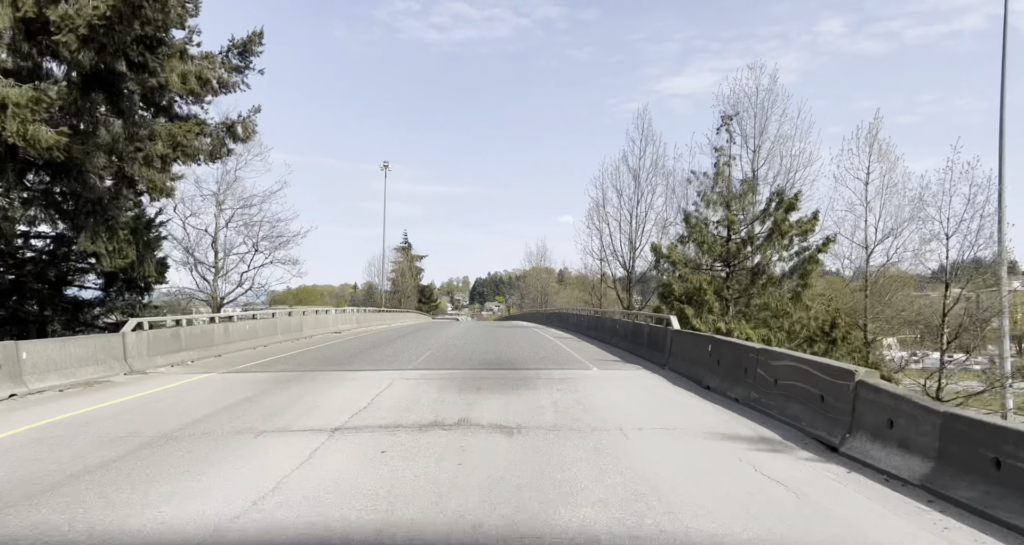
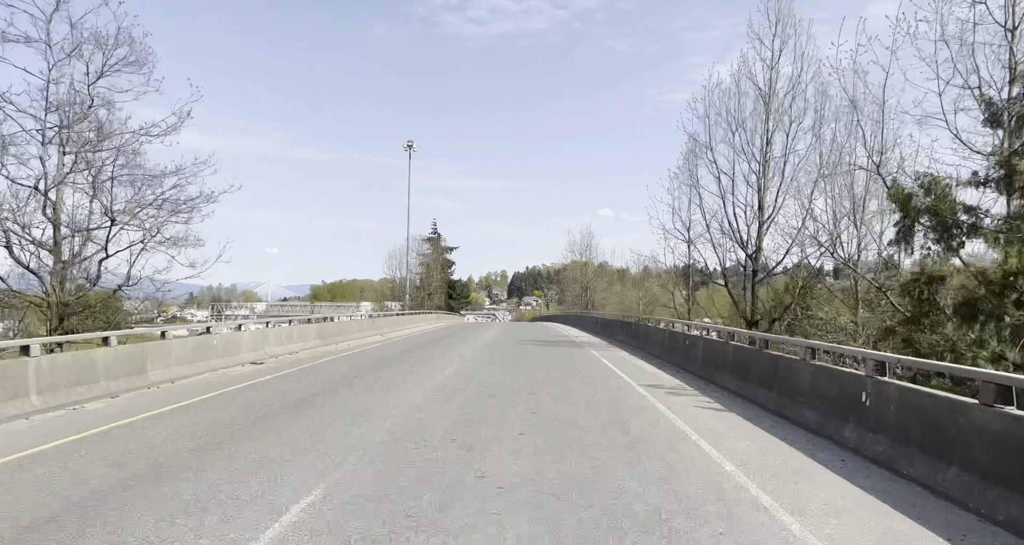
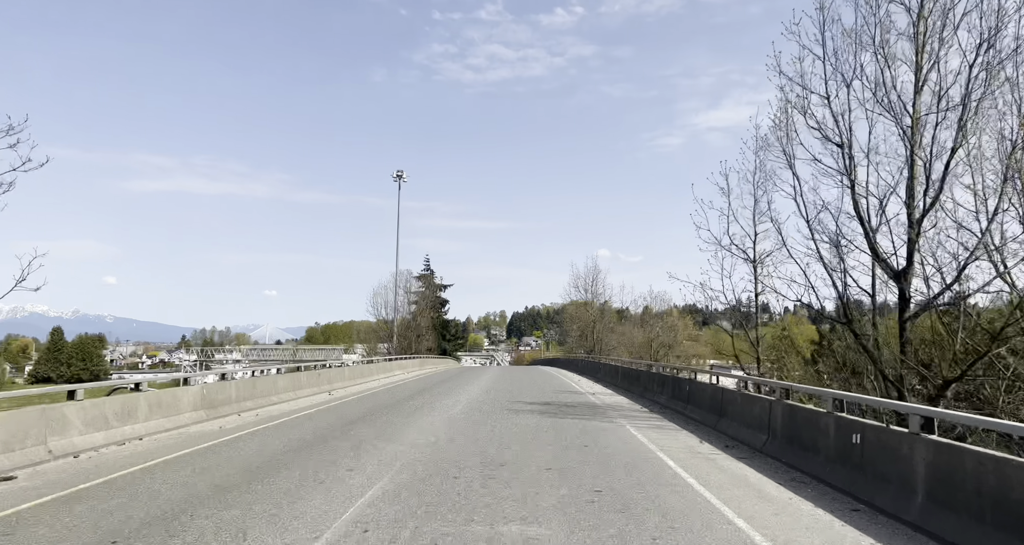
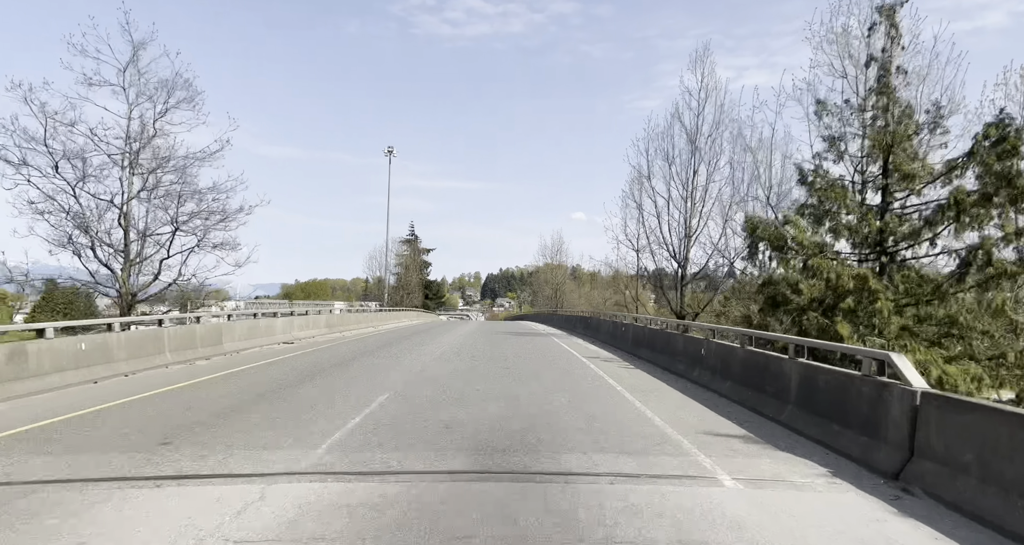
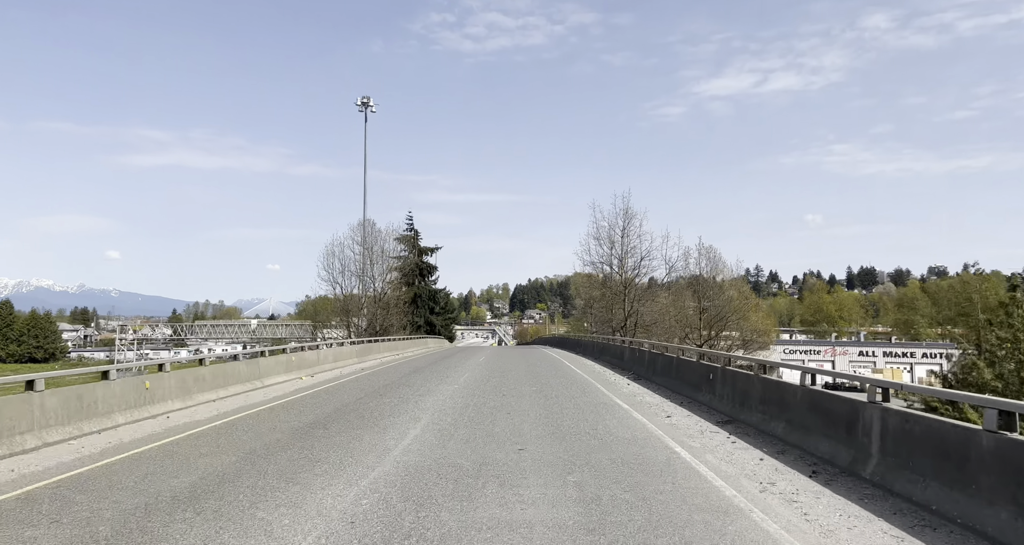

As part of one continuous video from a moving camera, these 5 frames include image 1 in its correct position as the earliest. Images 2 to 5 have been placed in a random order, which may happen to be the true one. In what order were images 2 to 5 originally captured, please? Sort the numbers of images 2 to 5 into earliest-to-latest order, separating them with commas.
4, 2, 3, 5
